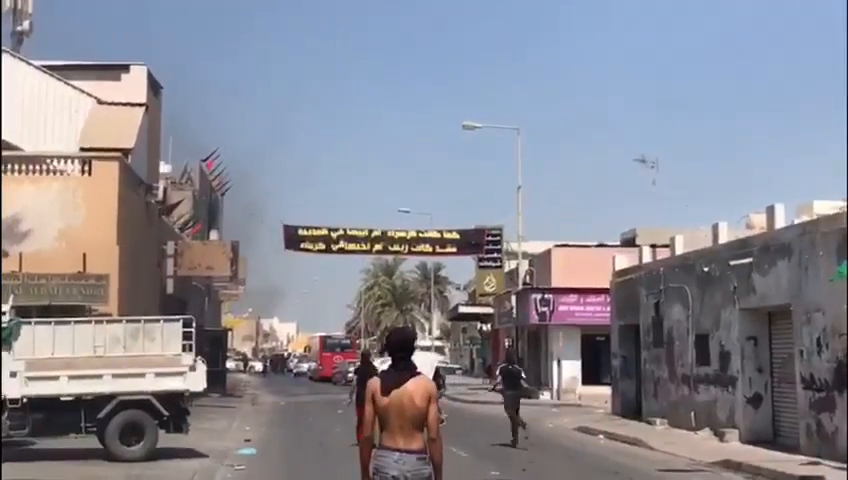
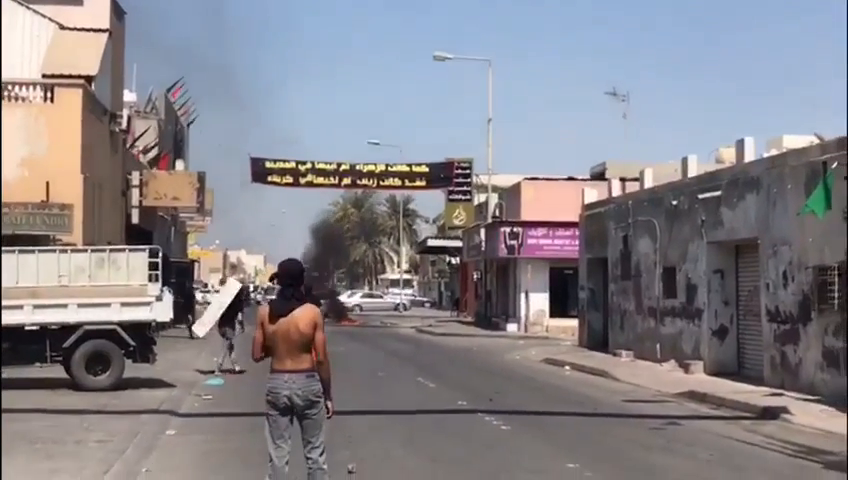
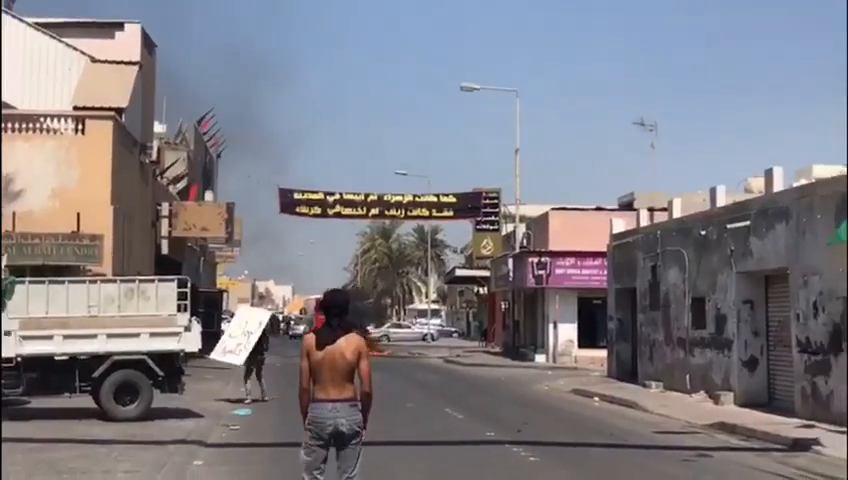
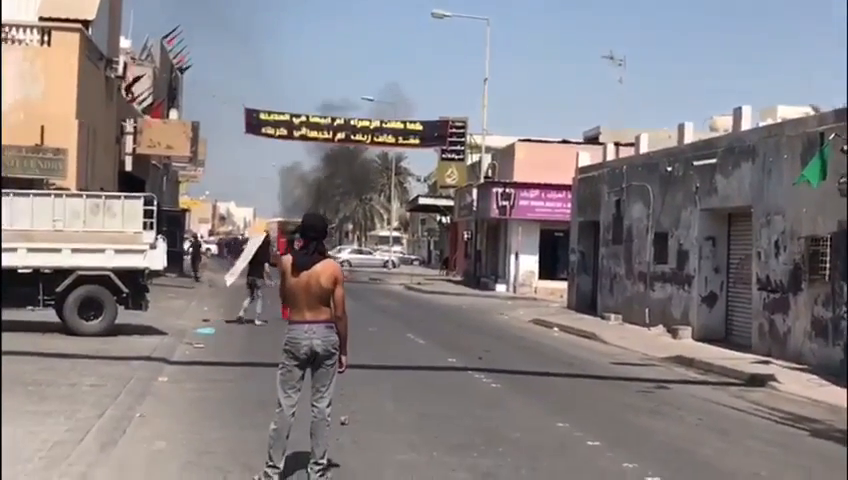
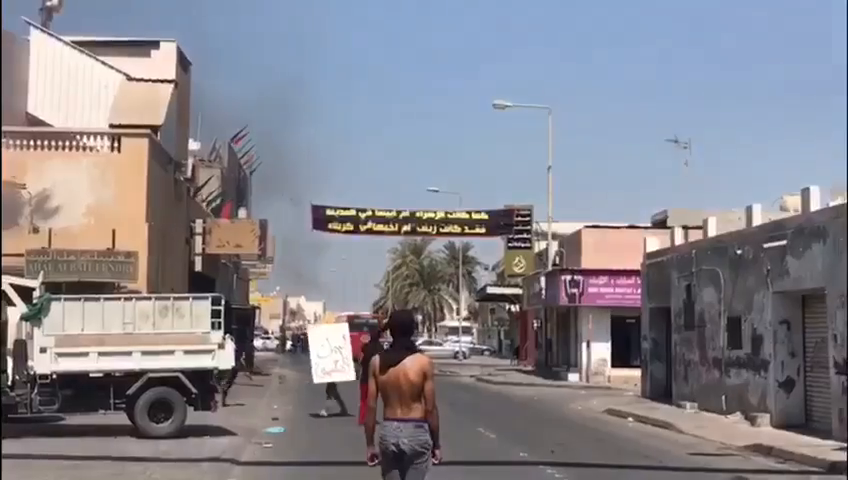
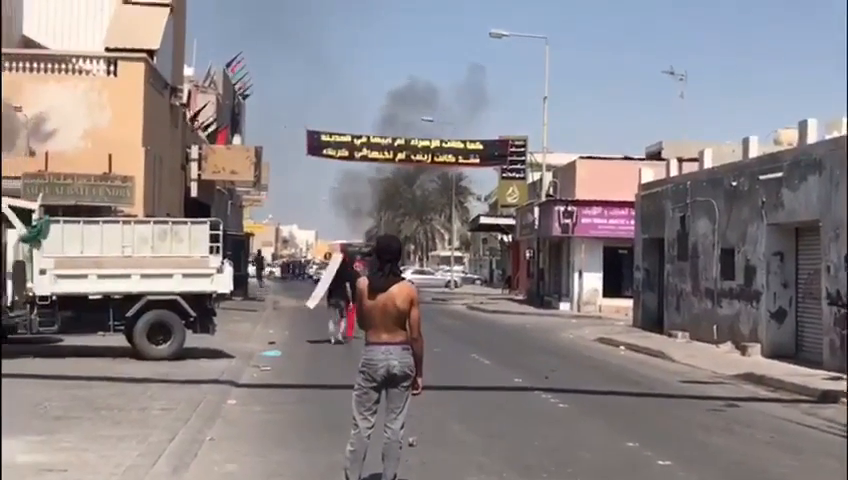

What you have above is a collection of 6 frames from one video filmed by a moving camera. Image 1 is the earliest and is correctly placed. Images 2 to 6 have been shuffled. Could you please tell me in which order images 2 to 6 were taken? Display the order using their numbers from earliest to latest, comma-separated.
5, 3, 2, 4, 6
